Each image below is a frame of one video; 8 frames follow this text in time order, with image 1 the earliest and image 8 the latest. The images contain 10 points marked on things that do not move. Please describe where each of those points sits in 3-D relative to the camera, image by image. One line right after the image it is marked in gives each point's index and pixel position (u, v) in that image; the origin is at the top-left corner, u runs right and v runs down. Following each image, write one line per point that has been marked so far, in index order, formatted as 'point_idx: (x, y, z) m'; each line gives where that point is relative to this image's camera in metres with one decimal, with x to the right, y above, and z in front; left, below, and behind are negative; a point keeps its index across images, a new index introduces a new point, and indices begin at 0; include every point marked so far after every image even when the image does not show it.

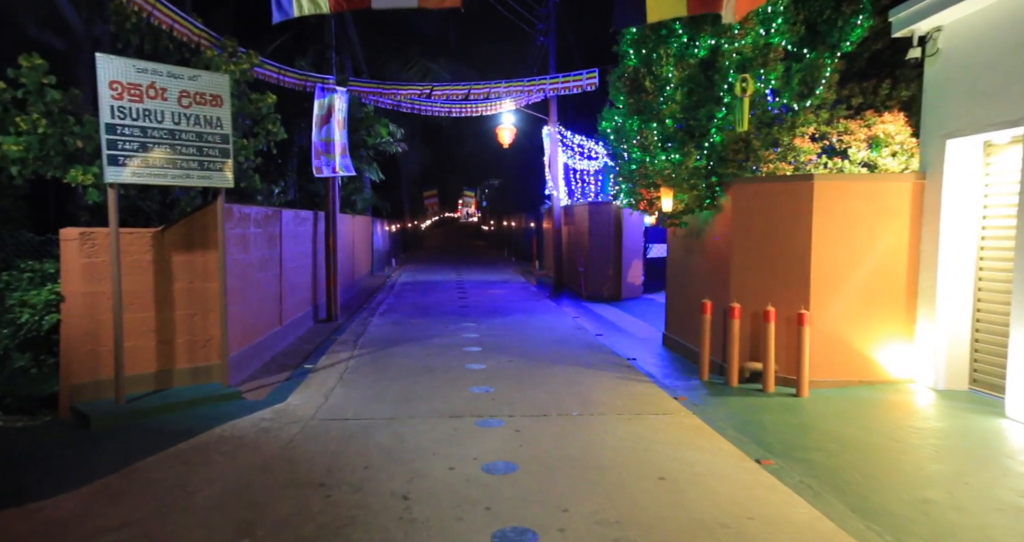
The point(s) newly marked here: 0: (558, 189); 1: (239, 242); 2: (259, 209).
0: (+1.3, +2.5, +17.0) m
1: (-3.8, +0.4, +7.8) m
2: (-4.0, +1.0, +8.8) m
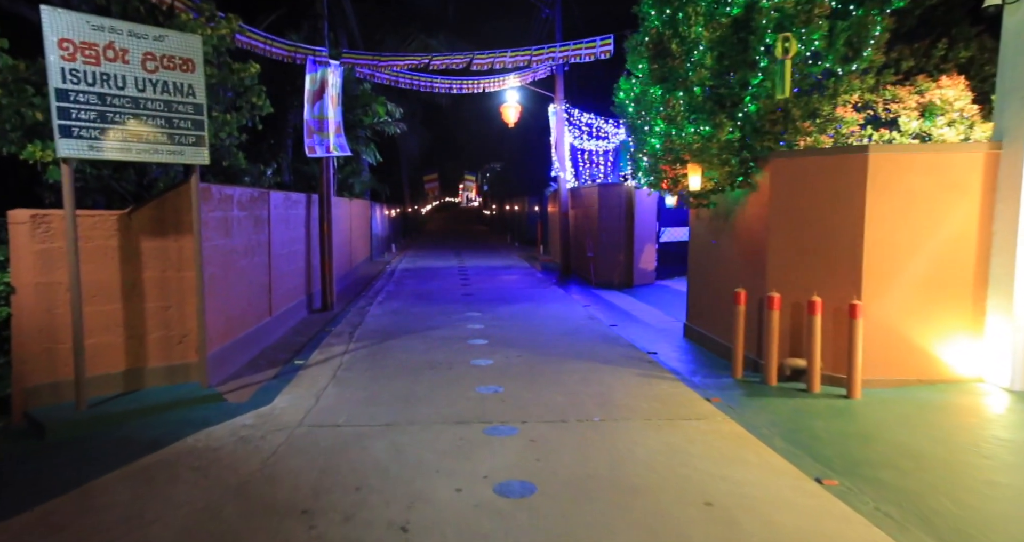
0: (+1.5, +3.0, +16.2) m
1: (-3.7, +0.6, +7.0) m
2: (-3.9, +1.2, +8.0) m
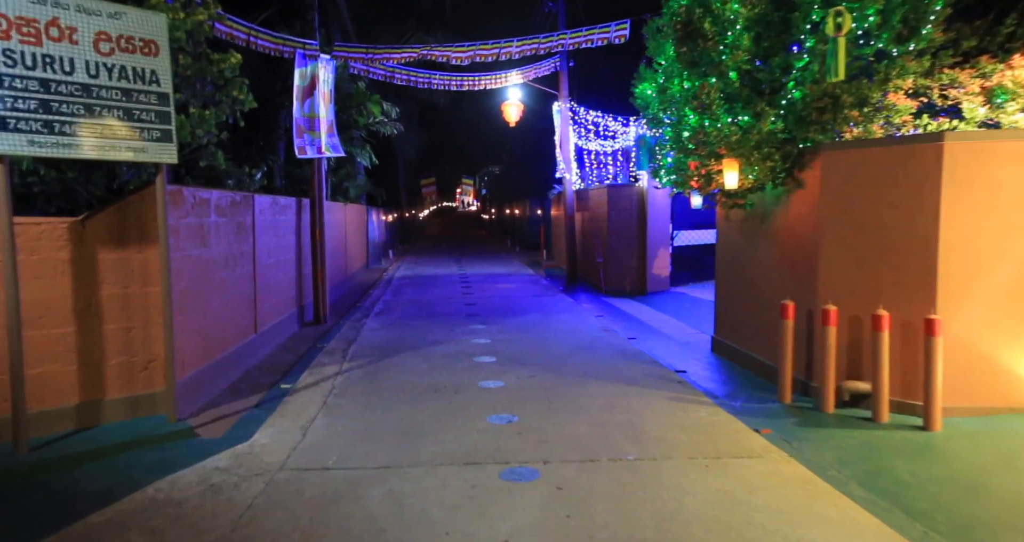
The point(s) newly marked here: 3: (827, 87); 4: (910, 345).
0: (+1.6, +2.8, +15.4) m
1: (-3.5, +0.4, +6.2) m
2: (-3.7, +1.0, +7.2) m
3: (+3.1, +1.8, +5.5) m
4: (+3.5, -0.6, +4.8) m
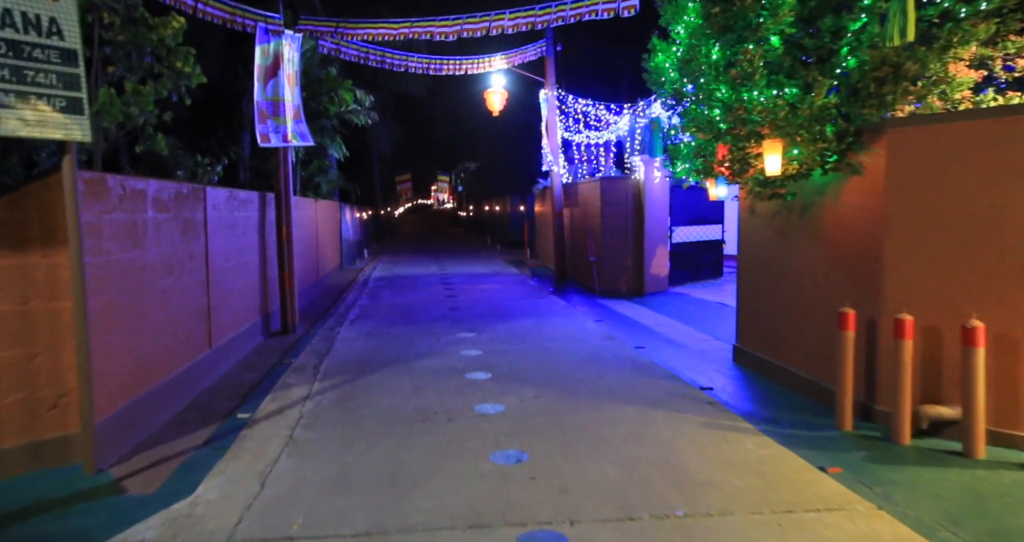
0: (+1.2, +2.8, +14.4) m
1: (-3.5, +0.3, +5.1) m
2: (-3.7, +0.9, +6.0) m
3: (+3.1, +1.8, +4.6) m
4: (+3.6, -0.7, +4.0) m
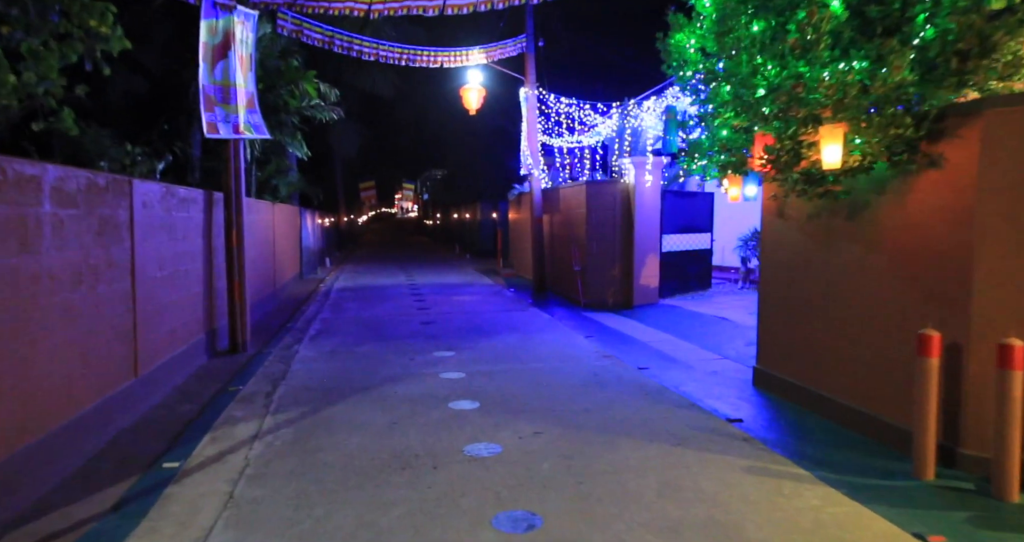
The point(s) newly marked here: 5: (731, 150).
0: (+0.6, +2.6, +13.6) m
1: (-3.5, +0.3, +3.8) m
2: (-3.8, +0.8, +4.8) m
3: (+3.2, +1.7, +3.8) m
4: (+3.6, -0.7, +3.2) m
5: (+2.0, +1.1, +5.1) m
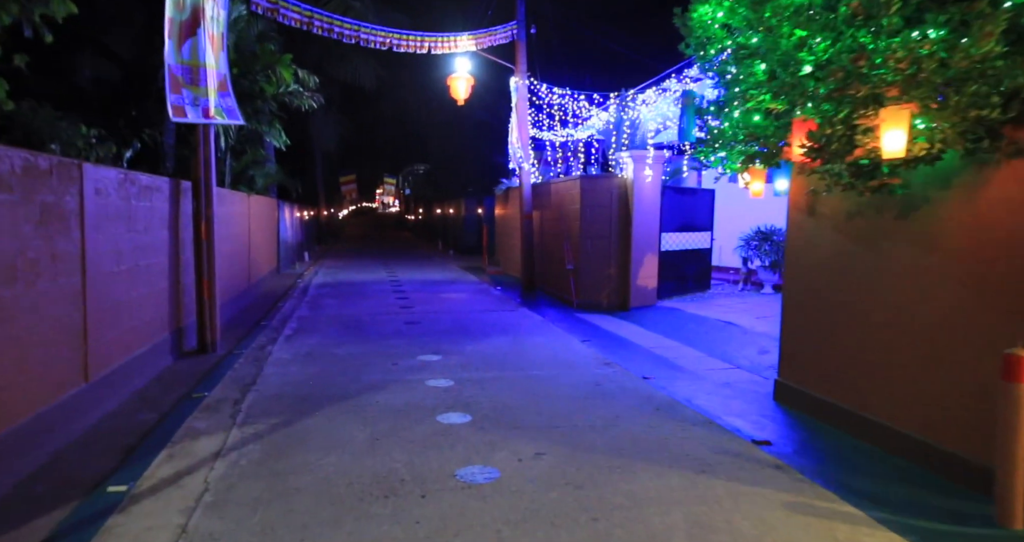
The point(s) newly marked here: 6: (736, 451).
0: (+0.4, +2.6, +12.9) m
1: (-3.4, +0.3, +3.1) m
2: (-3.7, +0.9, +4.1) m
3: (+3.3, +1.7, +3.3) m
4: (+3.7, -0.8, +2.7) m
5: (+2.0, +1.1, +4.5) m
6: (+1.8, -1.4, +4.4) m
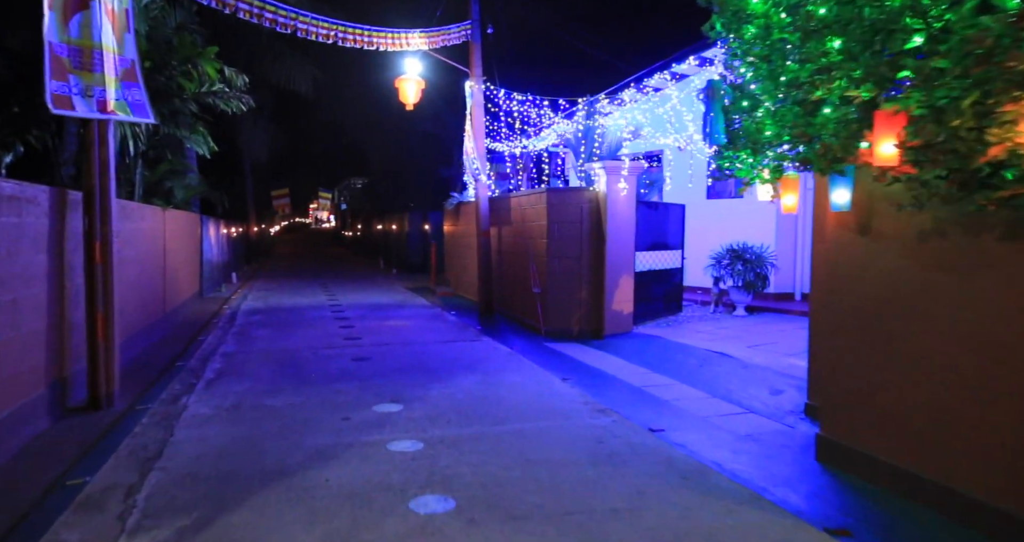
0: (-0.6, +2.1, +11.9) m
1: (-3.2, 0.0, +1.6) m
2: (-3.6, +0.6, +2.6) m
3: (+3.4, +1.5, +2.6) m
4: (+3.9, -1.0, +2.0) m
5: (+2.0, +0.8, +3.6) m
6: (+1.9, -1.7, +3.5) m
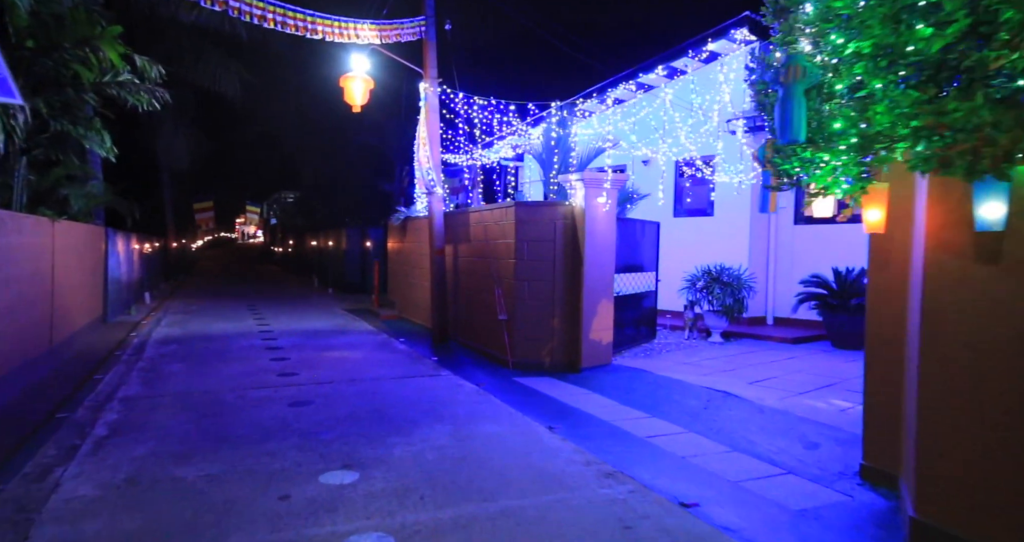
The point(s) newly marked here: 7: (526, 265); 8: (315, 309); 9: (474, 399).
0: (-1.3, +1.6, +10.6) m
1: (-2.8, -0.2, +0.1) m
2: (-3.3, +0.3, +1.0) m
3: (+3.6, +1.3, +1.8) m
4: (+4.2, -1.1, +1.2) m
5: (+2.2, +0.6, +2.7) m
6: (+2.1, -1.9, +2.5) m
7: (+0.3, +0.1, +8.8) m
8: (-6.5, -1.2, +18.5) m
9: (-0.5, -1.7, +7.5) m
